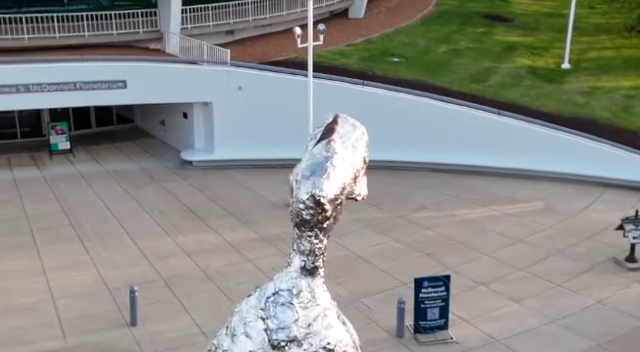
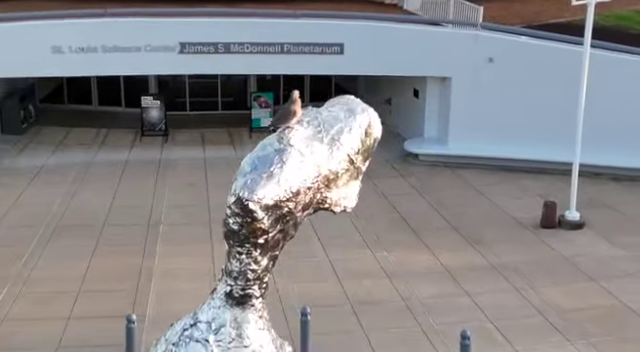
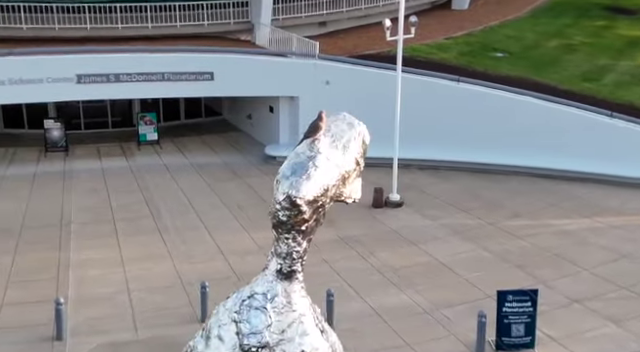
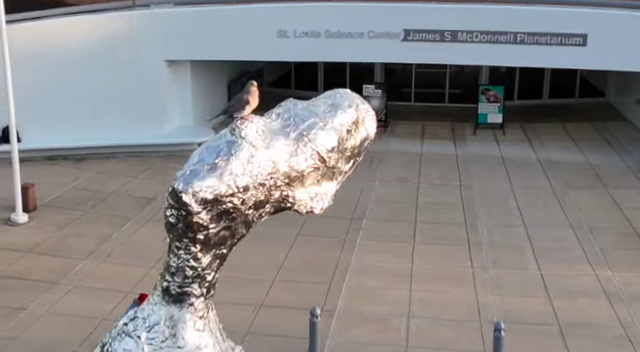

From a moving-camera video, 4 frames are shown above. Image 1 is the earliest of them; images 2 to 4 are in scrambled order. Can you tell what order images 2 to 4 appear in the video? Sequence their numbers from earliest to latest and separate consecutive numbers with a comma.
3, 2, 4
